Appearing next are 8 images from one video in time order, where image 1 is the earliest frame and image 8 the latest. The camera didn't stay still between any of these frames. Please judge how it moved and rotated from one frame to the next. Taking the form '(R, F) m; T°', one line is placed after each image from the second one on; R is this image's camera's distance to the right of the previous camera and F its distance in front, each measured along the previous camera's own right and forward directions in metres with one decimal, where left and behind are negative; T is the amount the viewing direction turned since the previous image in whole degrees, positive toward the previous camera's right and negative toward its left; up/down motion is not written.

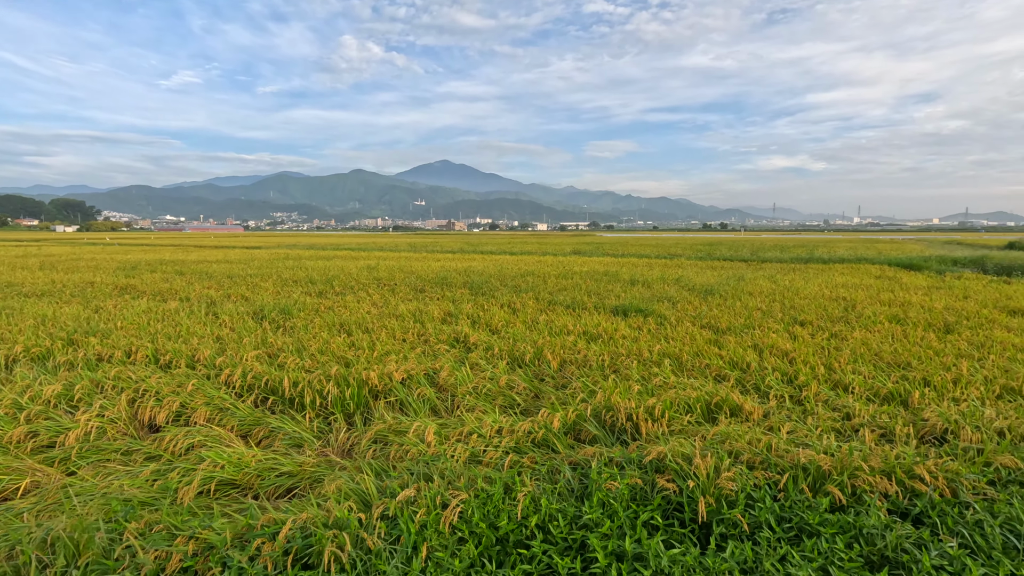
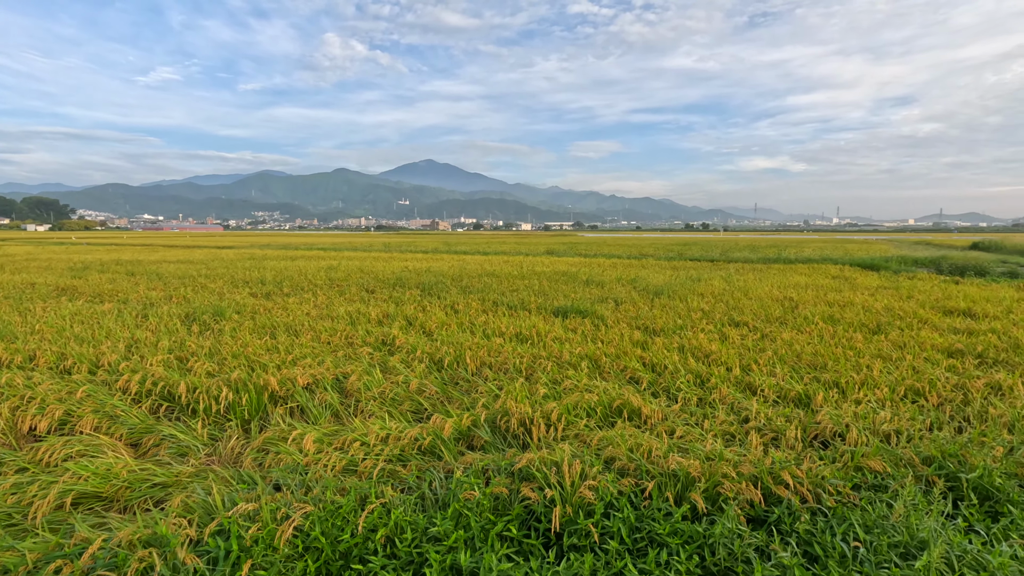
(+0.5, +0.1) m; +2°
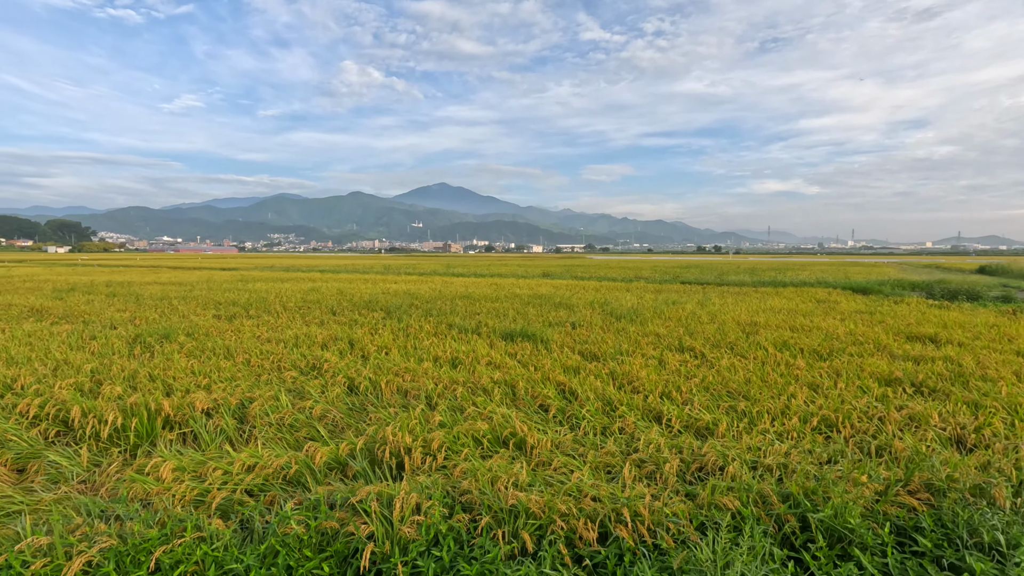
(+0.7, +0.1) m; -1°
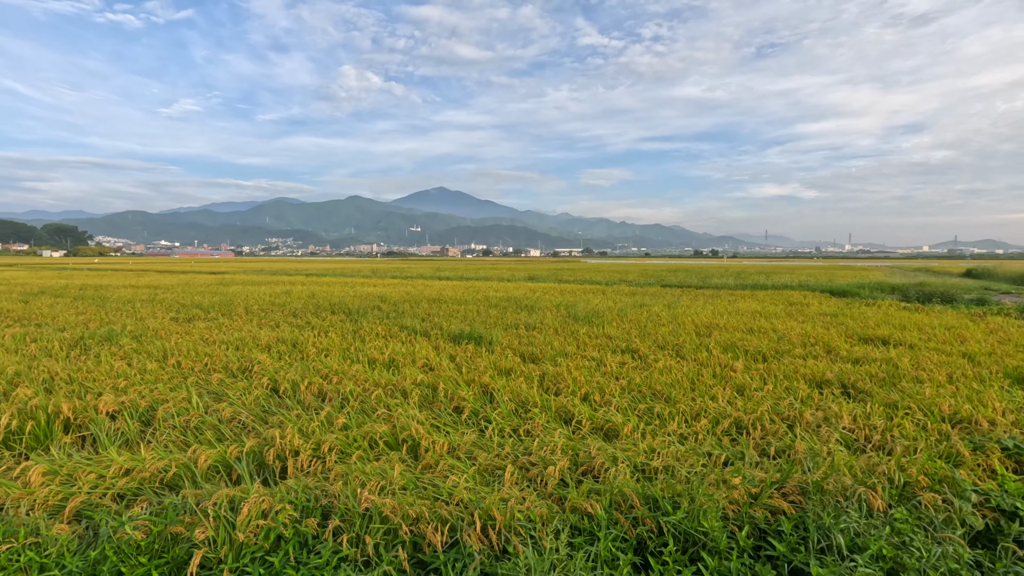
(+0.5, +0.1) m; 0°
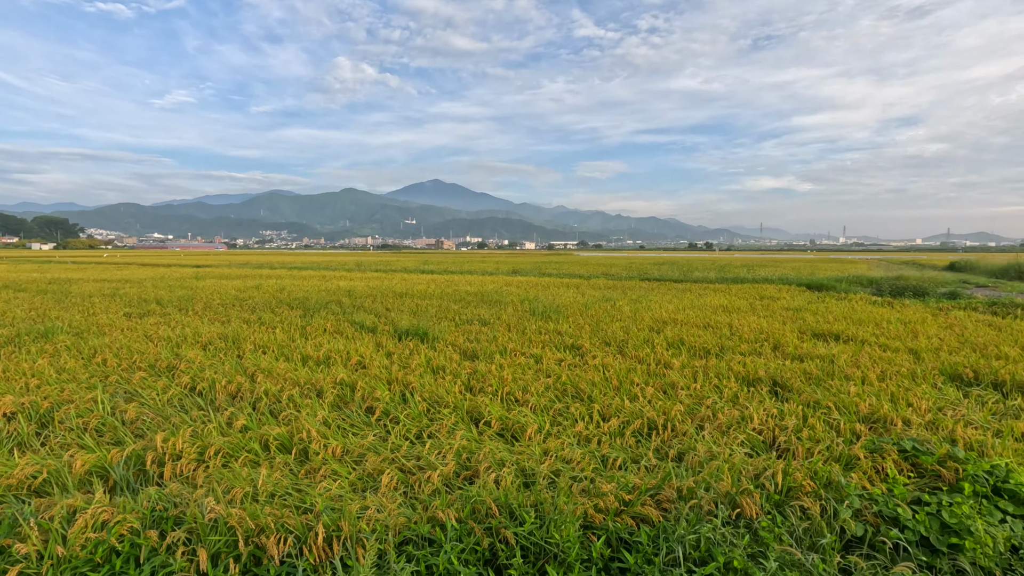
(+0.5, +0.1) m; +1°
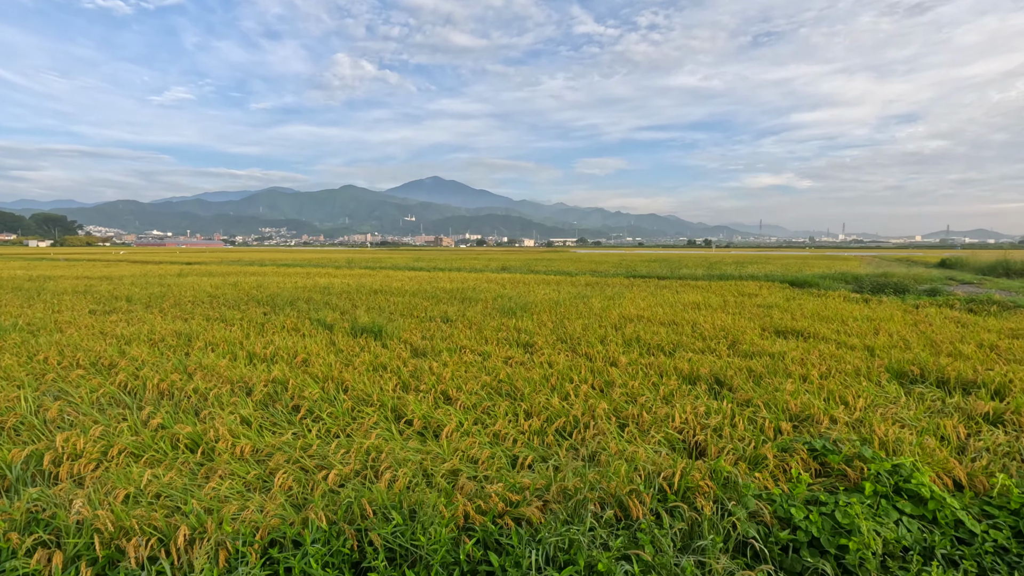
(+0.4, 0.0) m; 0°
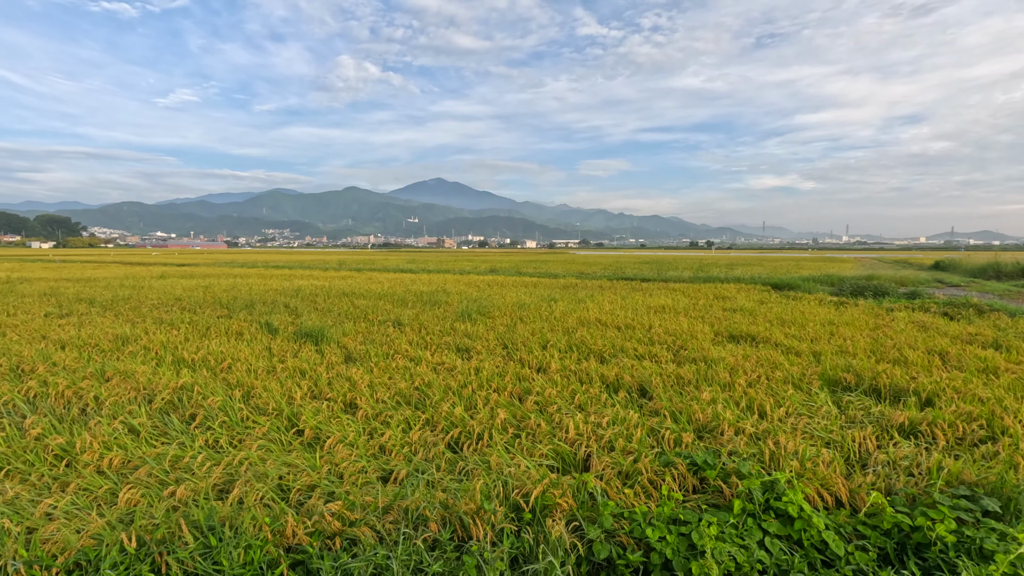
(+0.6, +0.1) m; 0°
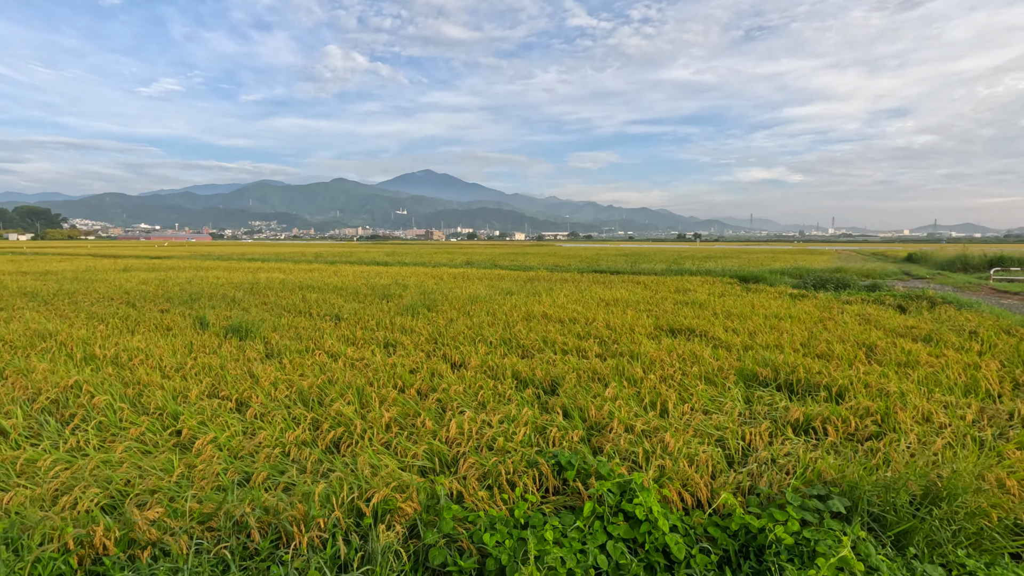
(+0.5, +0.1) m; +1°
